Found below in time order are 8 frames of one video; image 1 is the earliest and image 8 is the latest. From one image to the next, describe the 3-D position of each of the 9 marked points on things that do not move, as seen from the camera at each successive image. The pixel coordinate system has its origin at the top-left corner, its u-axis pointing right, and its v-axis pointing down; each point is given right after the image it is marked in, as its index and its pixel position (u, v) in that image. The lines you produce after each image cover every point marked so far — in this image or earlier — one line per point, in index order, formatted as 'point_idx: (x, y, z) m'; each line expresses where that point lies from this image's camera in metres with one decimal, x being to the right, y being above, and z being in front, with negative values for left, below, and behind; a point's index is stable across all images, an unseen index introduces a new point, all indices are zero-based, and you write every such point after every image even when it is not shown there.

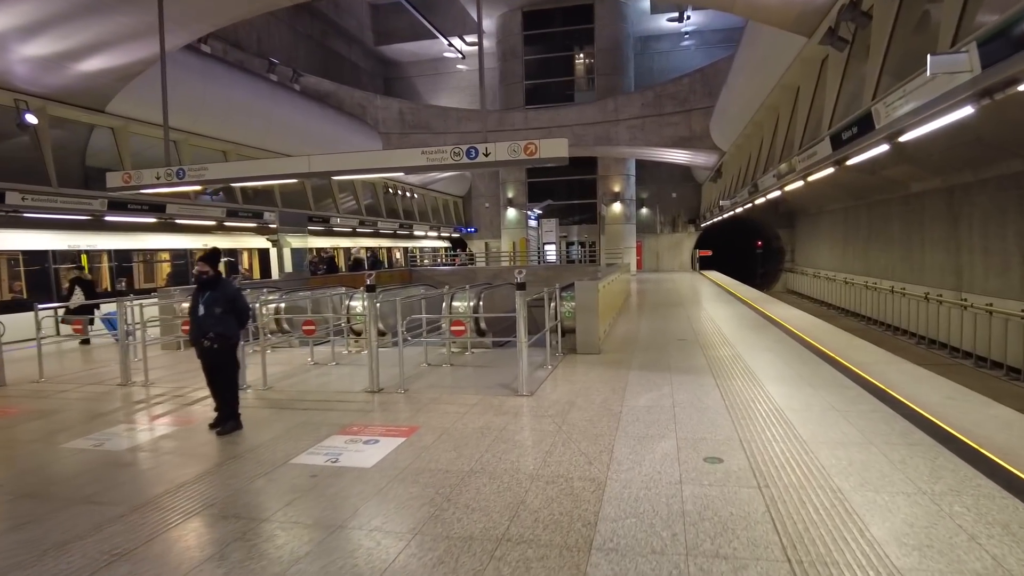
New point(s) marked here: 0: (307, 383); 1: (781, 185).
0: (-2.2, -1.0, +7.1) m
1: (+4.4, +1.7, +10.8) m
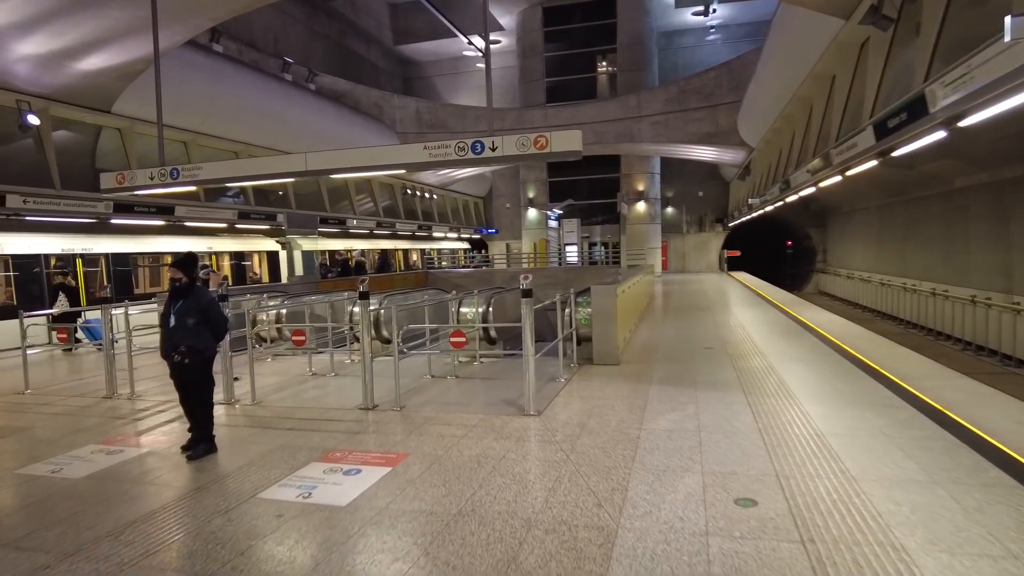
0: (-2.1, -1.1, +6.6) m
1: (+4.6, +1.6, +10.0) m
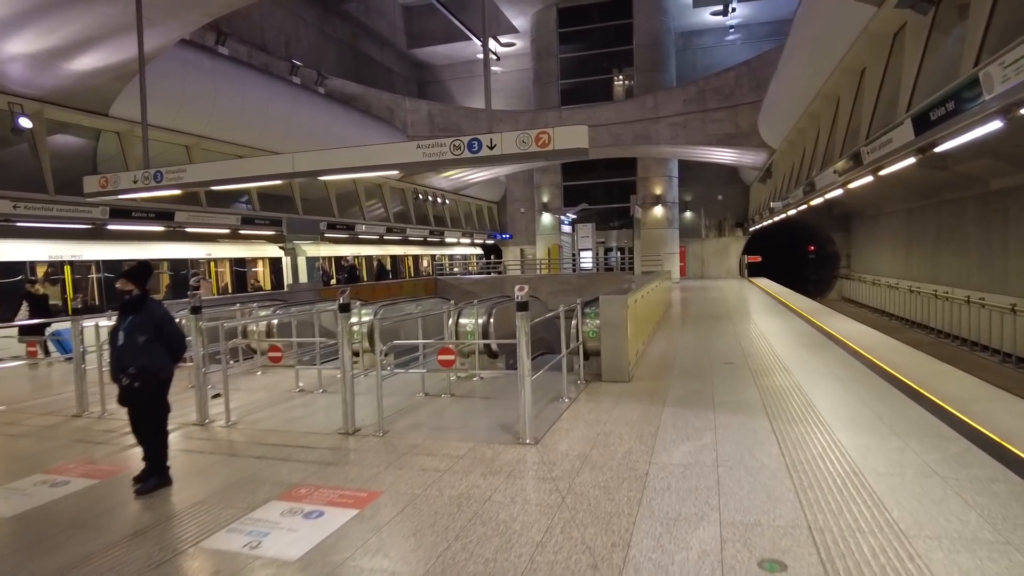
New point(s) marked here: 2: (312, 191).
0: (-2.1, -1.2, +6.0) m
1: (+4.7, +1.5, +9.3) m
2: (-5.8, +2.8, +18.8) m
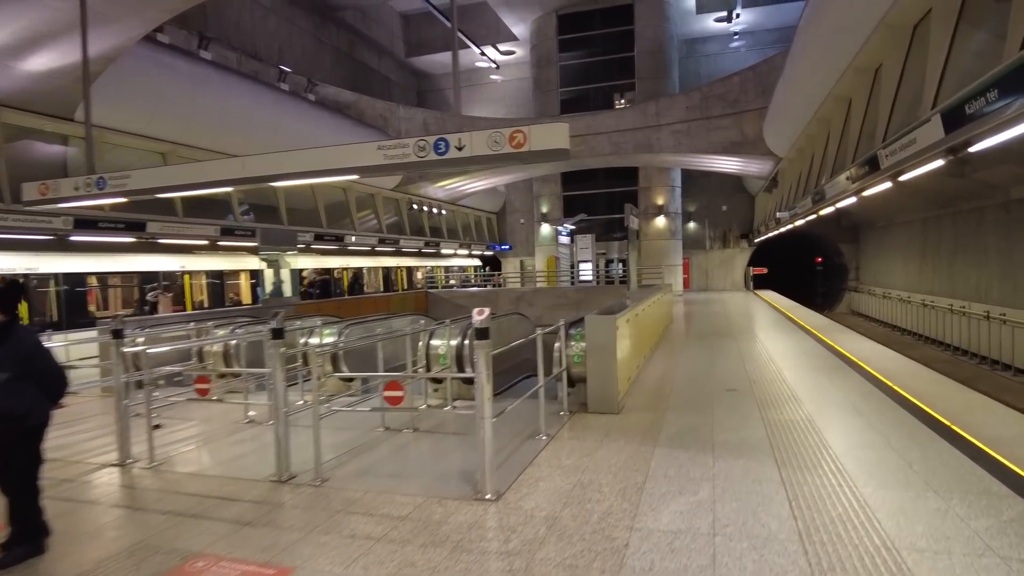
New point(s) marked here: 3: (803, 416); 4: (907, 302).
0: (-2.4, -1.4, +5.3) m
1: (+4.5, +1.3, +8.5) m
2: (-5.9, +2.4, +18.1) m
3: (+2.6, -1.1, +5.7) m
4: (+11.5, -0.4, +19.1) m
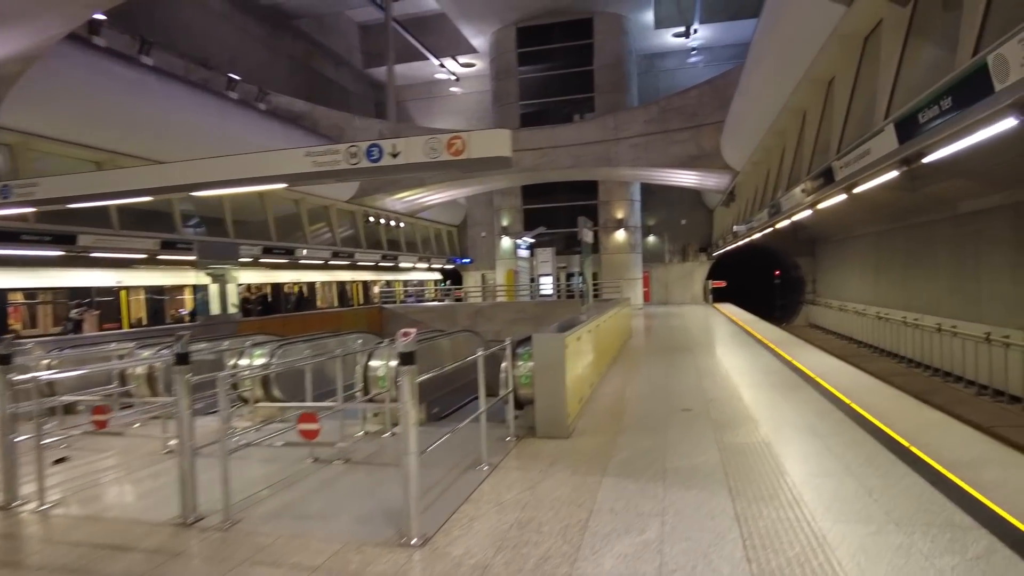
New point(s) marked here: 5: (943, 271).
0: (-2.8, -1.5, +4.7) m
1: (+3.9, +1.1, +8.4) m
2: (-7.1, +2.0, +17.5) m
3: (+2.1, -1.2, +5.5) m
4: (+10.3, -0.8, +19.3) m
5: (+9.6, +0.4, +14.6) m
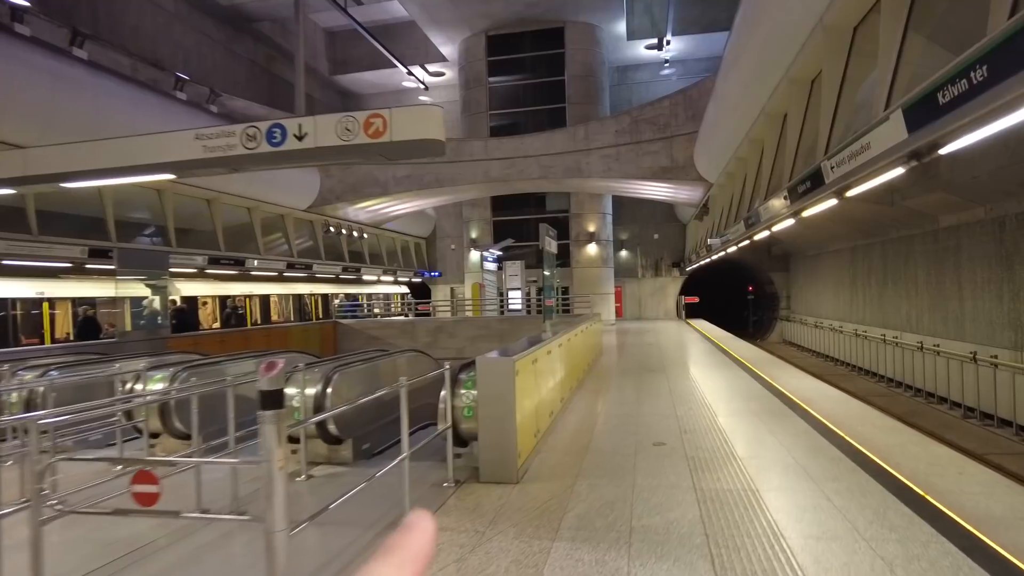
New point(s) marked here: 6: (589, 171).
0: (-3.2, -1.6, +3.7) m
1: (+3.3, +0.9, +7.7) m
2: (-7.9, +1.7, +16.3) m
3: (+1.6, -1.4, +4.6) m
4: (+9.4, -1.3, +18.8) m
5: (+8.8, 0.0, +14.0) m
6: (+2.3, +3.5, +19.5) m
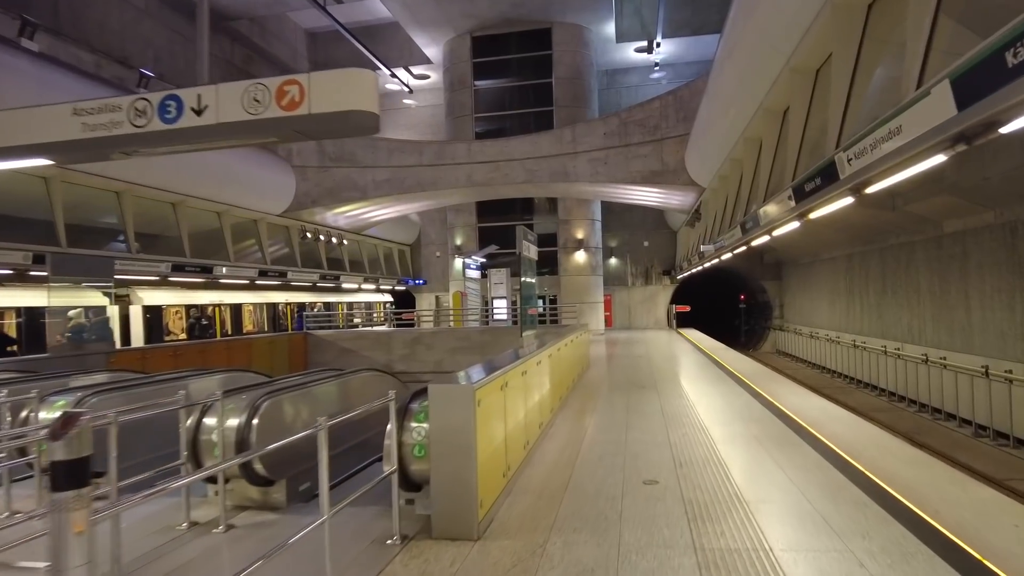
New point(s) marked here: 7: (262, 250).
0: (-3.5, -1.6, +2.8) m
1: (+3.0, +0.8, +6.9) m
2: (-8.3, +1.5, +15.3) m
3: (+1.4, -1.4, +3.8) m
4: (+8.9, -1.5, +18.1) m
5: (+8.4, -0.2, +13.3) m
6: (+1.8, +3.3, +18.7) m
7: (-7.3, +1.2, +19.2) m
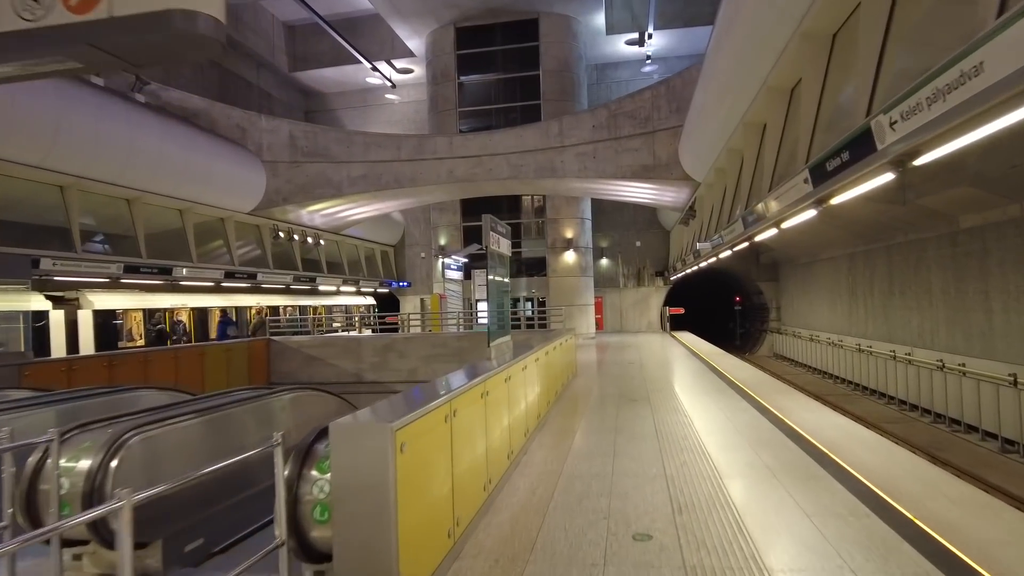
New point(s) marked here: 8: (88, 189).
0: (-3.7, -1.6, +1.6) m
1: (+2.7, +0.8, +5.8) m
2: (-8.7, +1.4, +14.2) m
3: (+1.1, -1.4, +2.7) m
4: (+8.5, -1.5, +17.0) m
5: (+8.0, -0.2, +12.3) m
6: (+1.4, +3.2, +17.7) m
7: (-7.8, +1.1, +18.0) m
8: (-8.8, +2.0, +13.5) m
